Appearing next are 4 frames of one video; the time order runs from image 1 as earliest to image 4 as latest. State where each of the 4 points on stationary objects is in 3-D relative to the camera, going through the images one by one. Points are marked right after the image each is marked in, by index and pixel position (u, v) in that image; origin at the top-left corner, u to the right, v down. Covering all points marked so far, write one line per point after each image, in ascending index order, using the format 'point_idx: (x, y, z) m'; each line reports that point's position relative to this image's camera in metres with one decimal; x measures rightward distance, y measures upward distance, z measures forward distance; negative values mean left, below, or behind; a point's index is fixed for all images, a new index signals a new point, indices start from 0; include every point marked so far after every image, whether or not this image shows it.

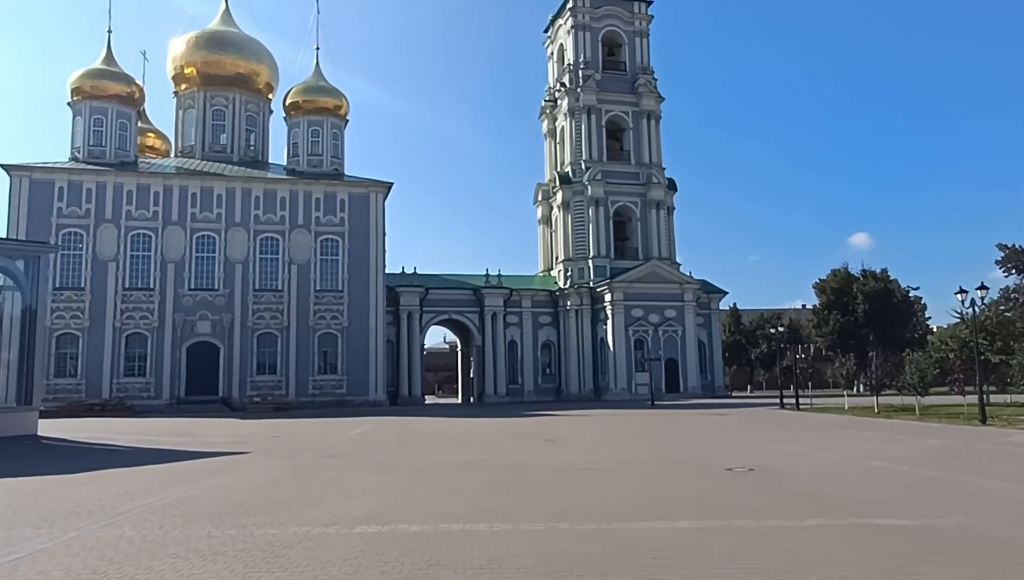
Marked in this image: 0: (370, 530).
0: (-1.1, -1.8, +6.3) m
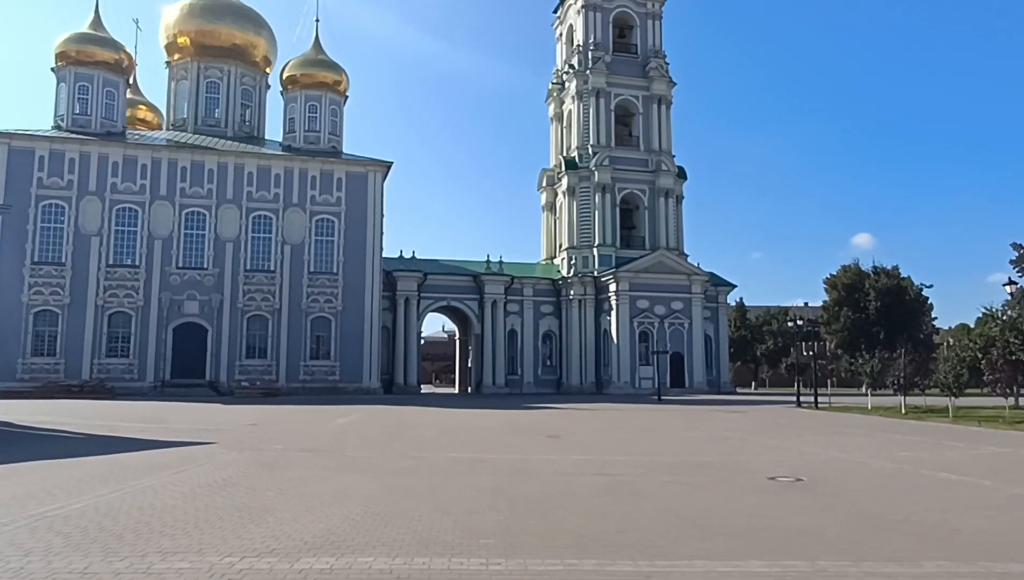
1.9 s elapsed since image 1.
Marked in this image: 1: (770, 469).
0: (-1.0, -1.5, +4.5) m
1: (+3.1, -2.1, +10.0) m
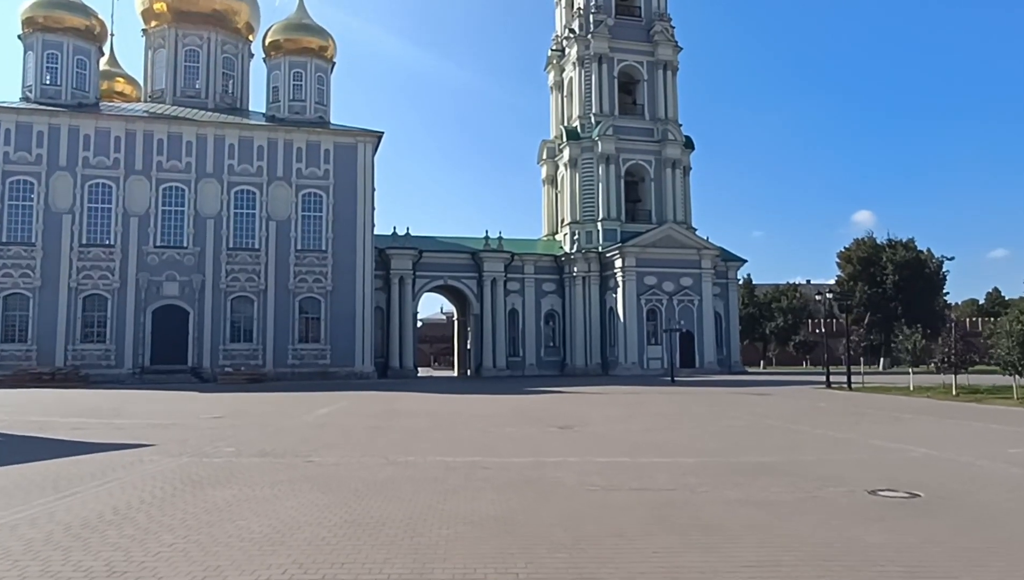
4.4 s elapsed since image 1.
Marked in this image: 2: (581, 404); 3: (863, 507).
0: (-1.0, -1.2, +2.1) m
1: (+3.2, -1.7, +7.6) m
2: (+1.6, -2.6, +19.1) m
3: (+2.5, -1.6, +6.1) m
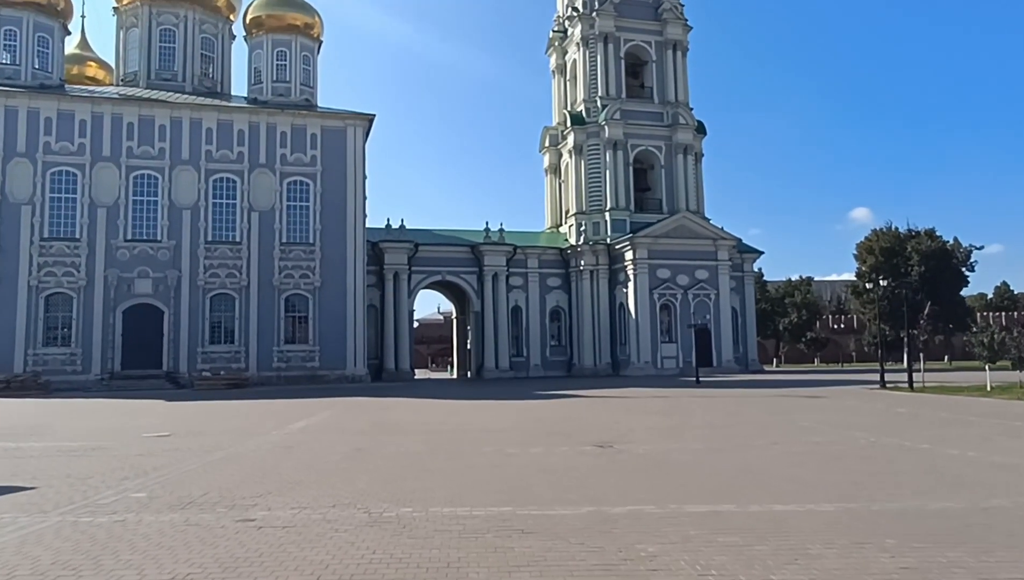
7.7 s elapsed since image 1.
0: (-0.6, -0.9, -1.0) m
1: (+3.5, -1.4, +4.5) m
2: (+1.9, -2.3, +16.0) m
3: (+2.9, -1.3, +3.0) m
